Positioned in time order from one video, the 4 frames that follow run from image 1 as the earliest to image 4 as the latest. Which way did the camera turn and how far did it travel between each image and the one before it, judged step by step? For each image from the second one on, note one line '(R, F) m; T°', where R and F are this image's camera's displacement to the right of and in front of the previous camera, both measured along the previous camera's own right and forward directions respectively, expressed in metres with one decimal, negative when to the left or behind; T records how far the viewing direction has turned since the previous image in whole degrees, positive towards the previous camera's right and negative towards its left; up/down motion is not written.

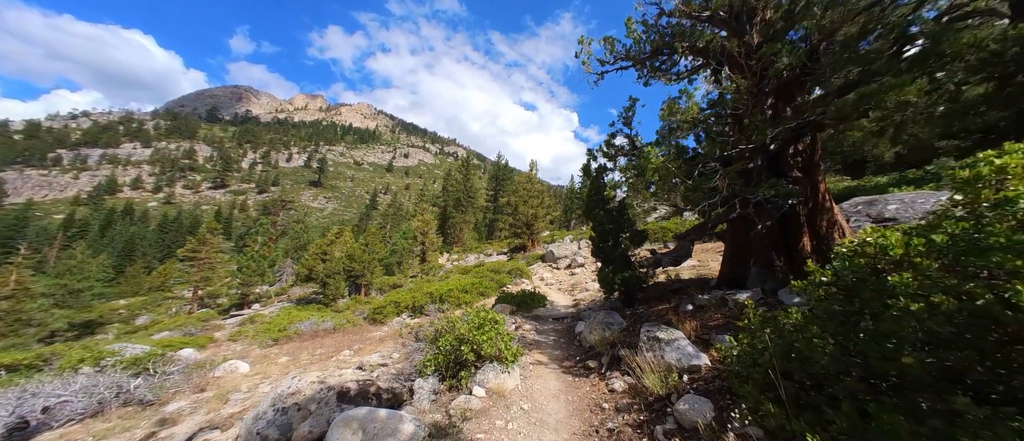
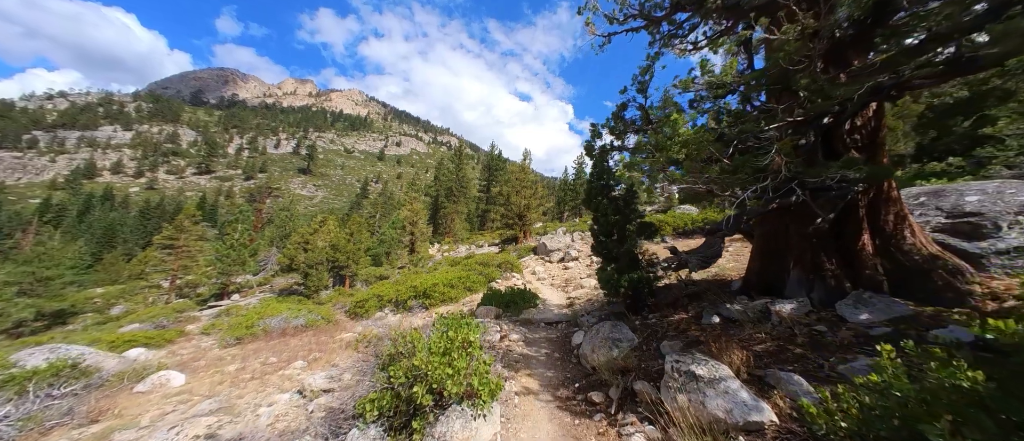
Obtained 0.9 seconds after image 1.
(+0.2, +1.3) m; +1°
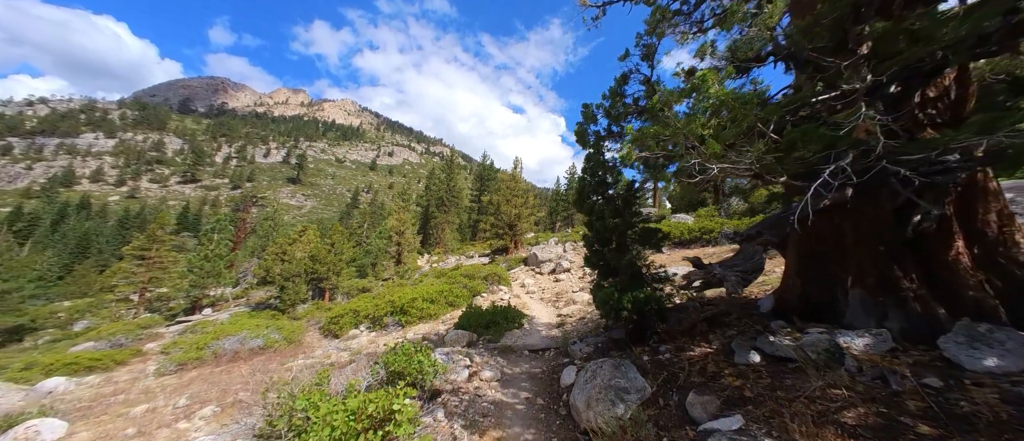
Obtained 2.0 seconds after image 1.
(+0.3, +1.3) m; +1°
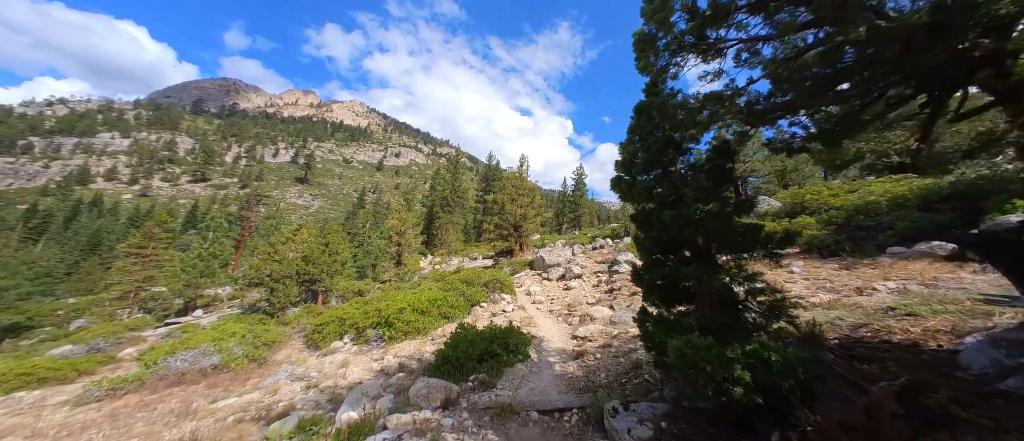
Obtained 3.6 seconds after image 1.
(0.0, +2.3) m; -1°
